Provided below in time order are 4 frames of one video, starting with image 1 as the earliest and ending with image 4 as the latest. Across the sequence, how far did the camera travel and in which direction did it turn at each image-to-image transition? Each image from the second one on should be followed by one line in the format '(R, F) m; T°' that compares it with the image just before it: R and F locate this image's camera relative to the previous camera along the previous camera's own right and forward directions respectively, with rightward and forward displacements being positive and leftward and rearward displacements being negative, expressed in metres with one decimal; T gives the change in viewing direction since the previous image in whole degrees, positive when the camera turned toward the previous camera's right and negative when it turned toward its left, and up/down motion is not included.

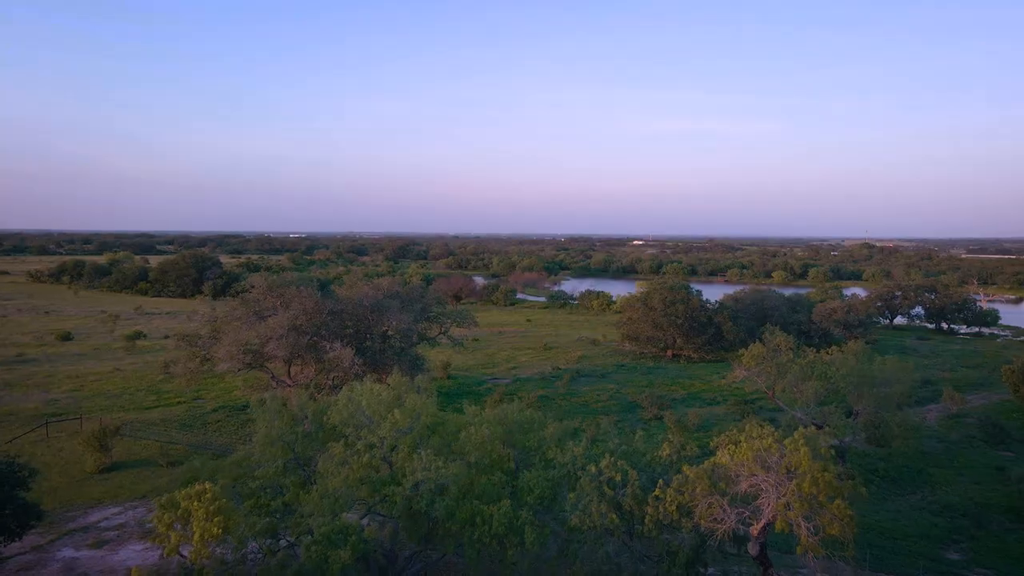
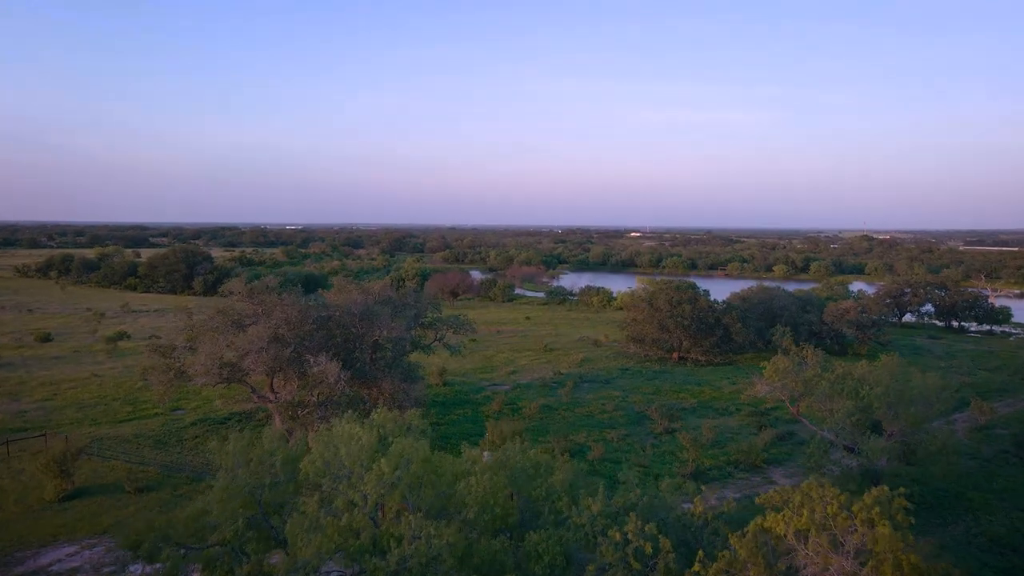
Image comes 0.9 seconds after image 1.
(-0.1, +1.0) m; 0°
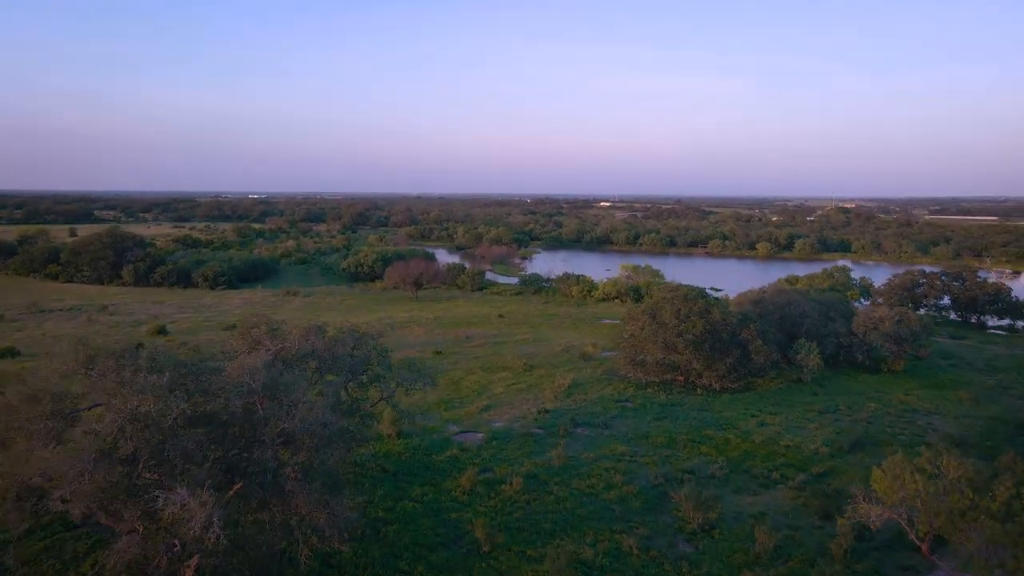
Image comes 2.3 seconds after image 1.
(-0.1, +4.2) m; +2°
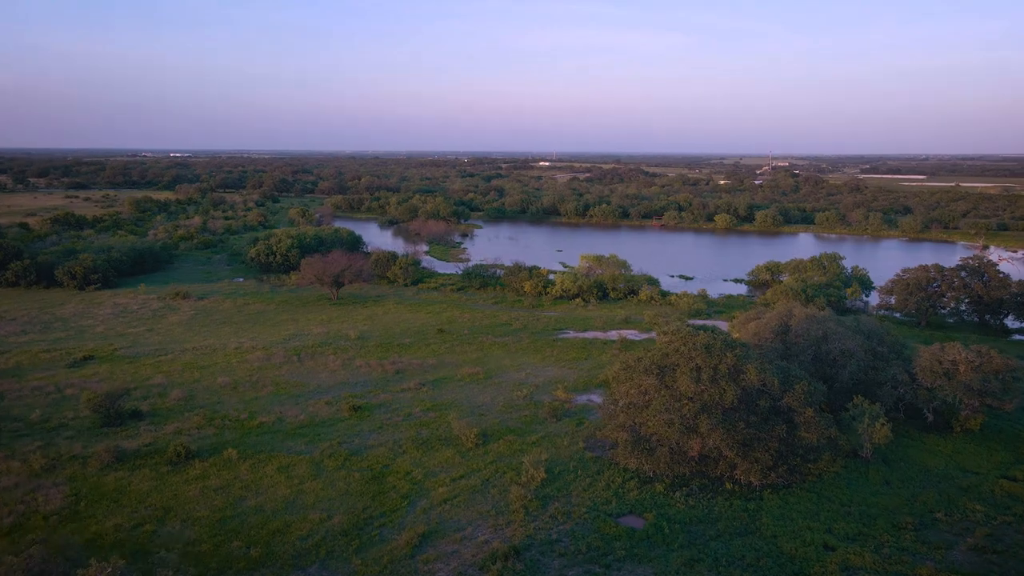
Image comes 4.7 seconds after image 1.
(-0.1, +6.0) m; +5°
